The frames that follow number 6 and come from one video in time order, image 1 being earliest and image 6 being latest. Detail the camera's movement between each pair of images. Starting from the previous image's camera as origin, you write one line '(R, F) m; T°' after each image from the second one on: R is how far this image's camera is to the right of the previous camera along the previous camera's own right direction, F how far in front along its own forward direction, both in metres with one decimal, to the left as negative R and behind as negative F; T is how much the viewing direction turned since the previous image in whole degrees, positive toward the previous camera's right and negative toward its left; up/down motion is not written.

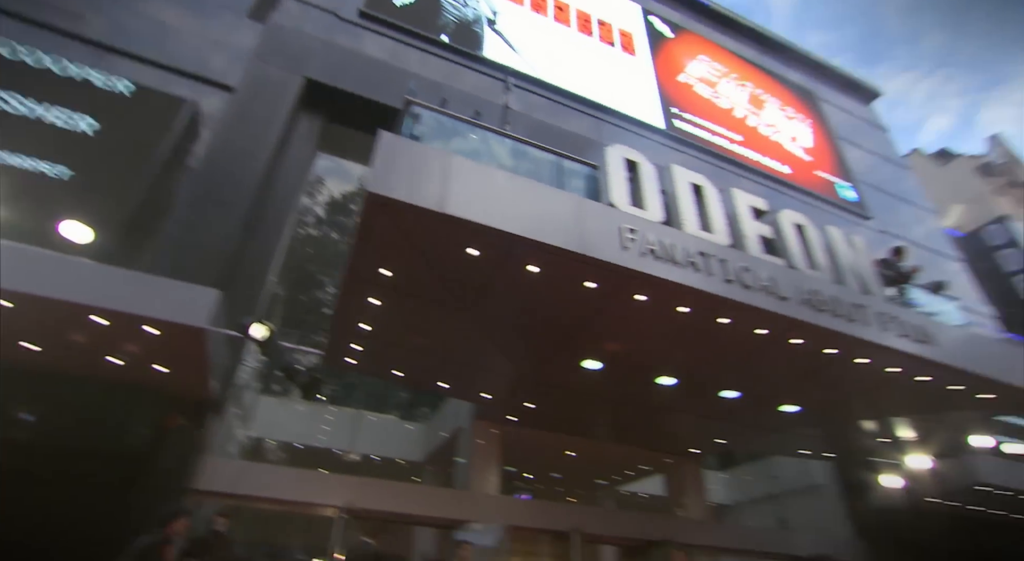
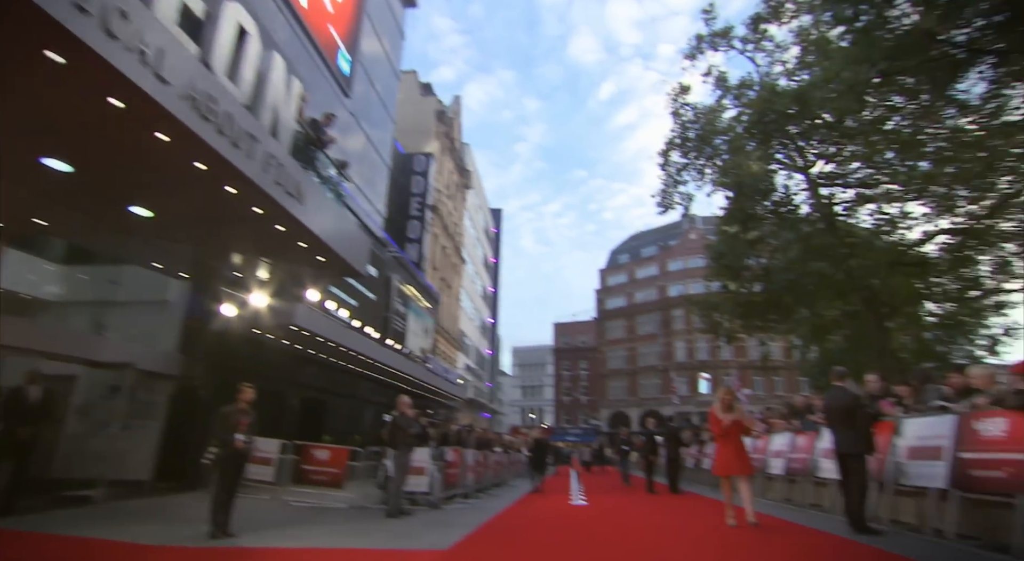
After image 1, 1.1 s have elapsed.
(+0.8, -0.3) m; +43°
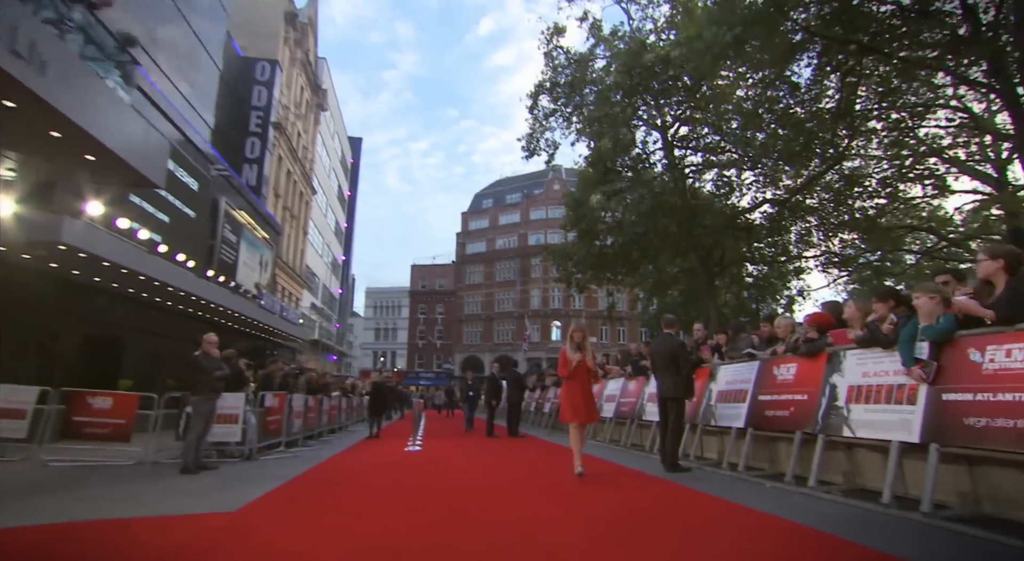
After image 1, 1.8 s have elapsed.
(+0.4, +0.4) m; +12°
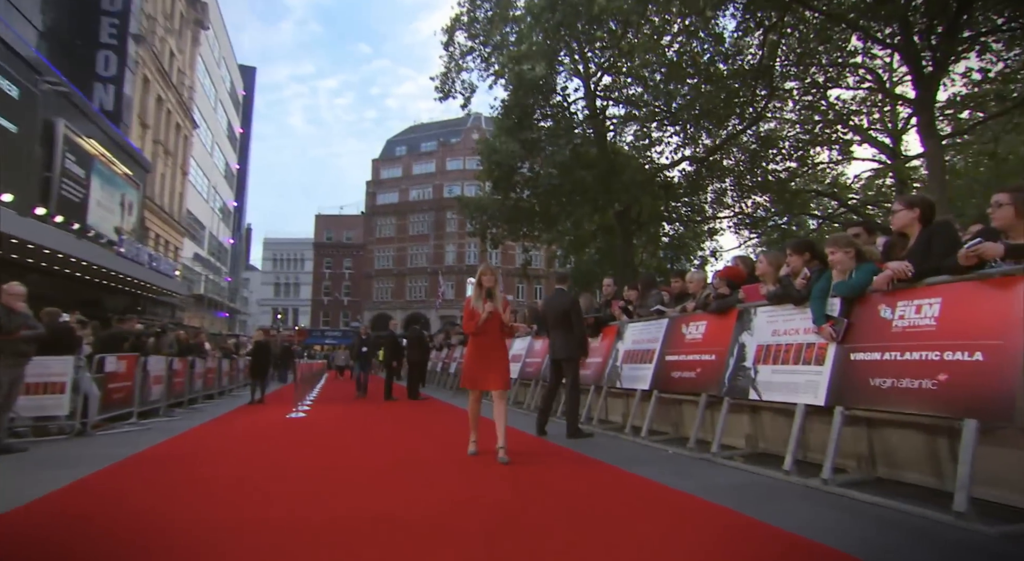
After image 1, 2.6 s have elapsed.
(+0.4, +0.7) m; +7°
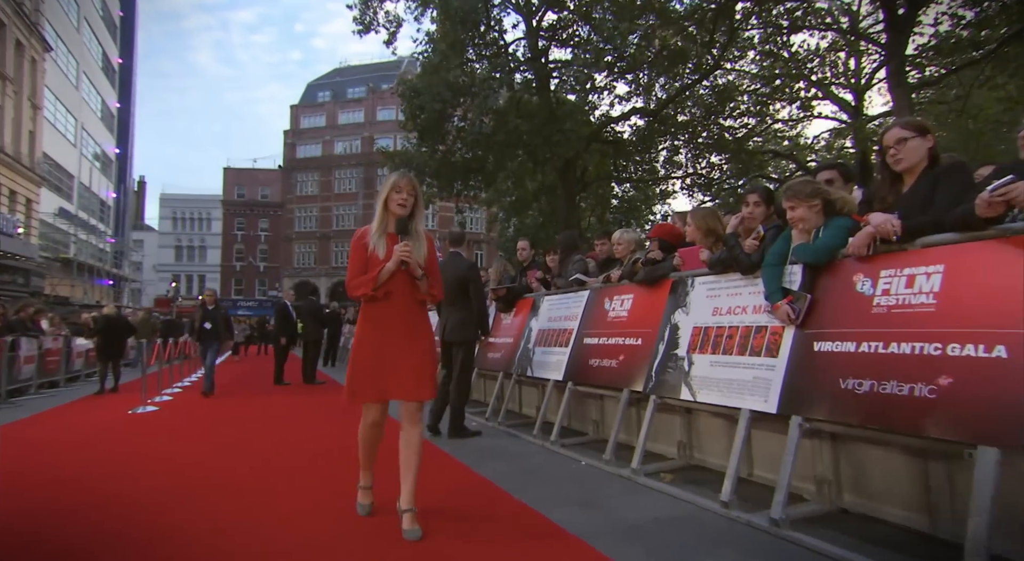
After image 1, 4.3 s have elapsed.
(+0.8, +1.5) m; +3°
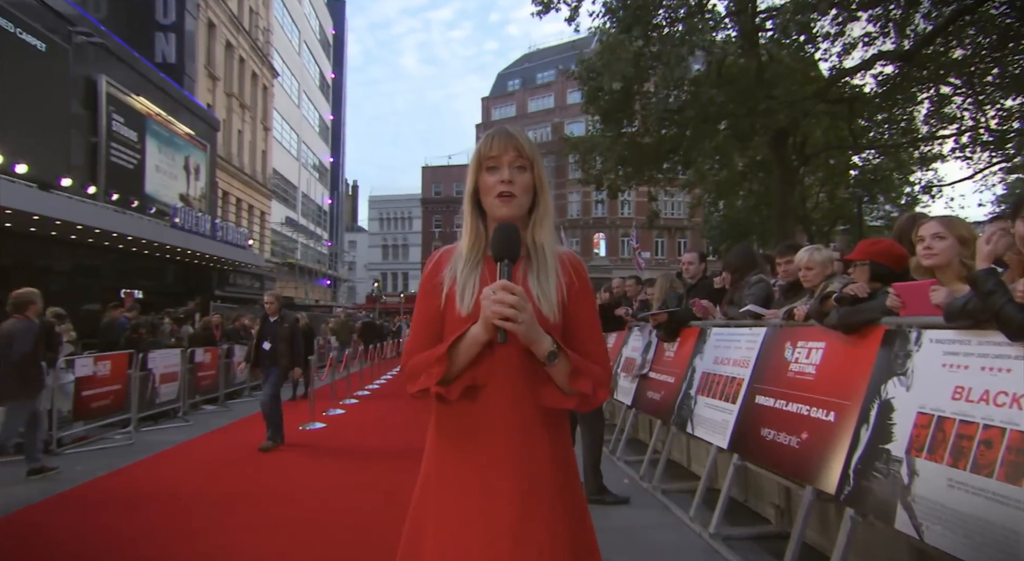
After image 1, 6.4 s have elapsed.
(+0.6, +1.2) m; -21°
